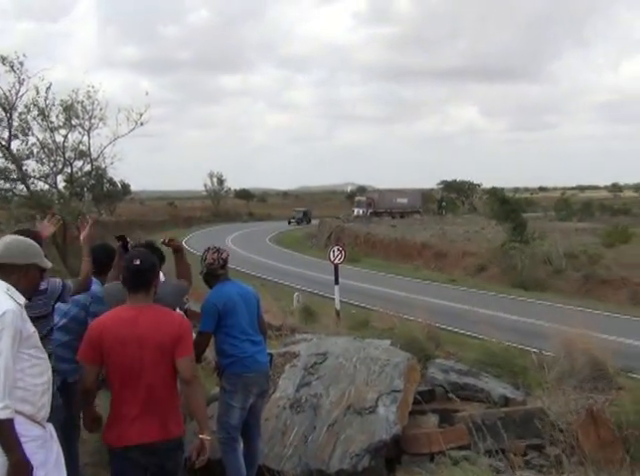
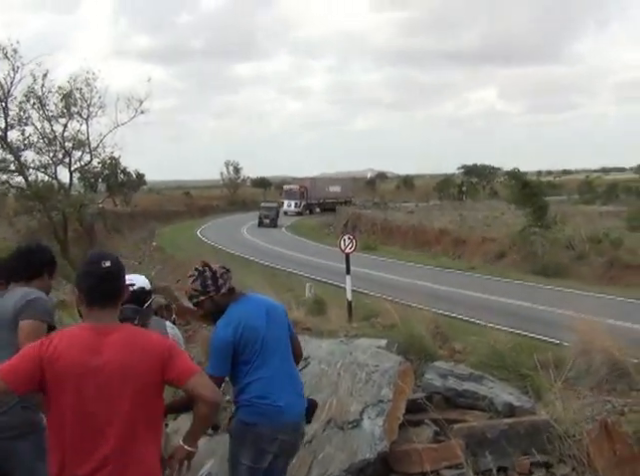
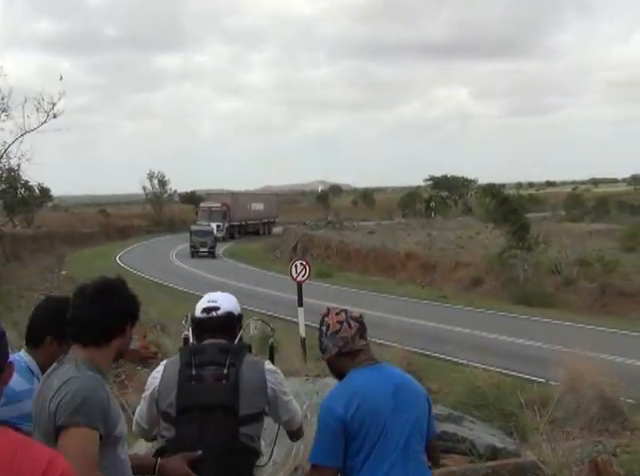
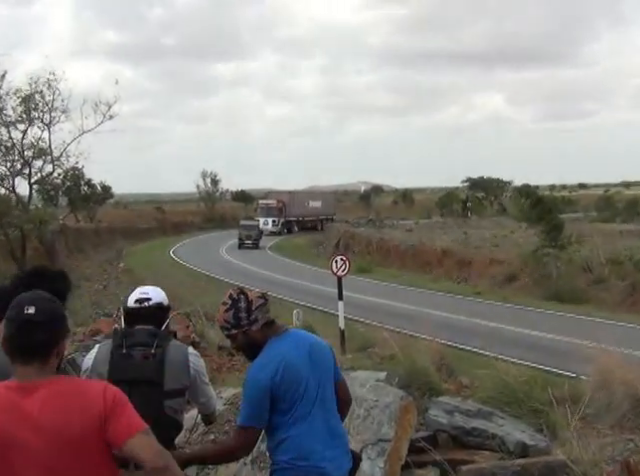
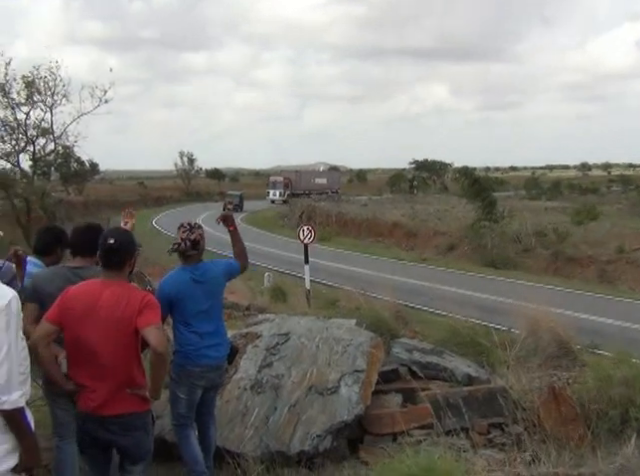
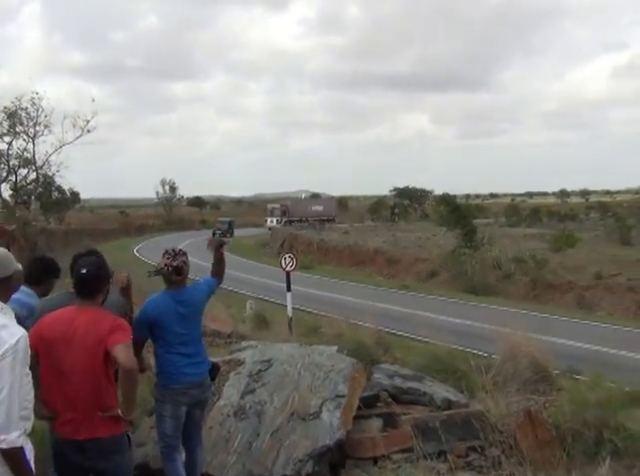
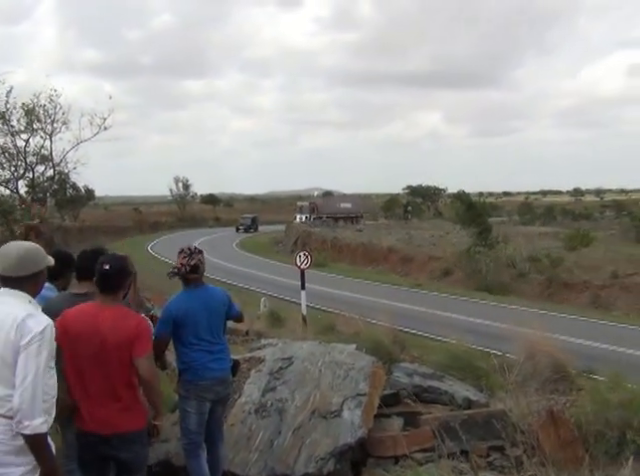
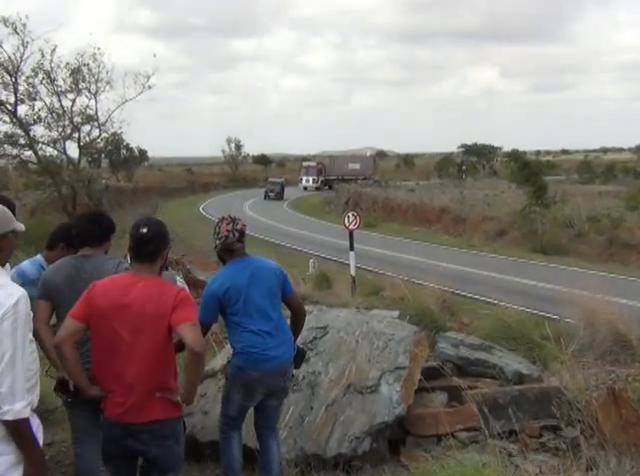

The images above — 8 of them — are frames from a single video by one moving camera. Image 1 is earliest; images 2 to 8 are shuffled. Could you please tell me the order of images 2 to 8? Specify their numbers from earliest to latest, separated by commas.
7, 6, 5, 8, 2, 4, 3
